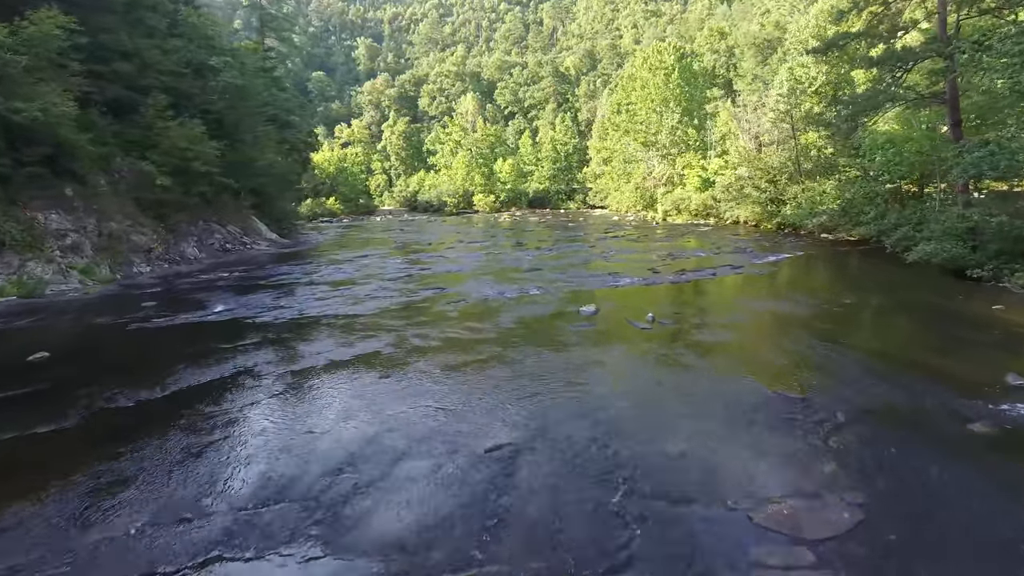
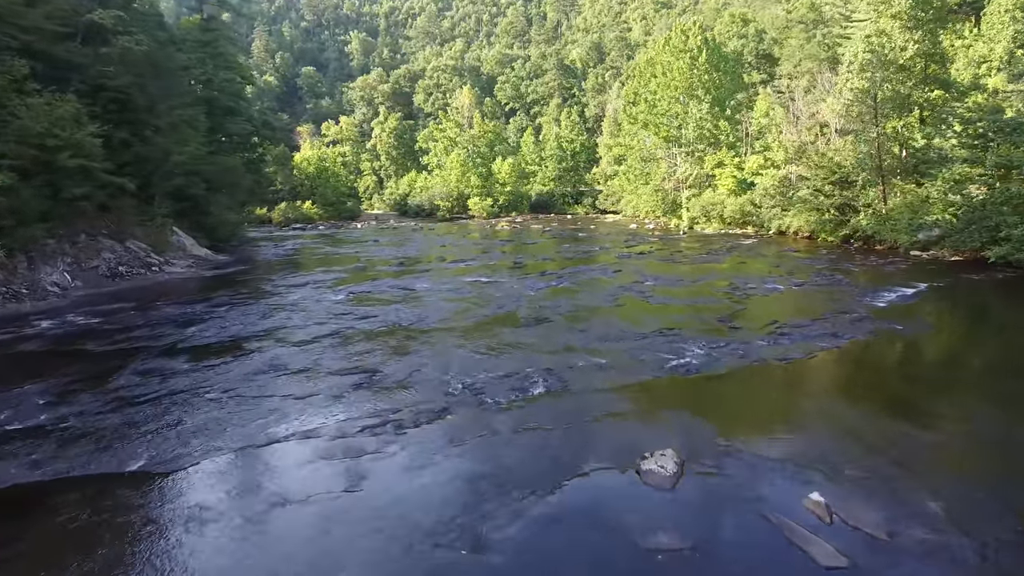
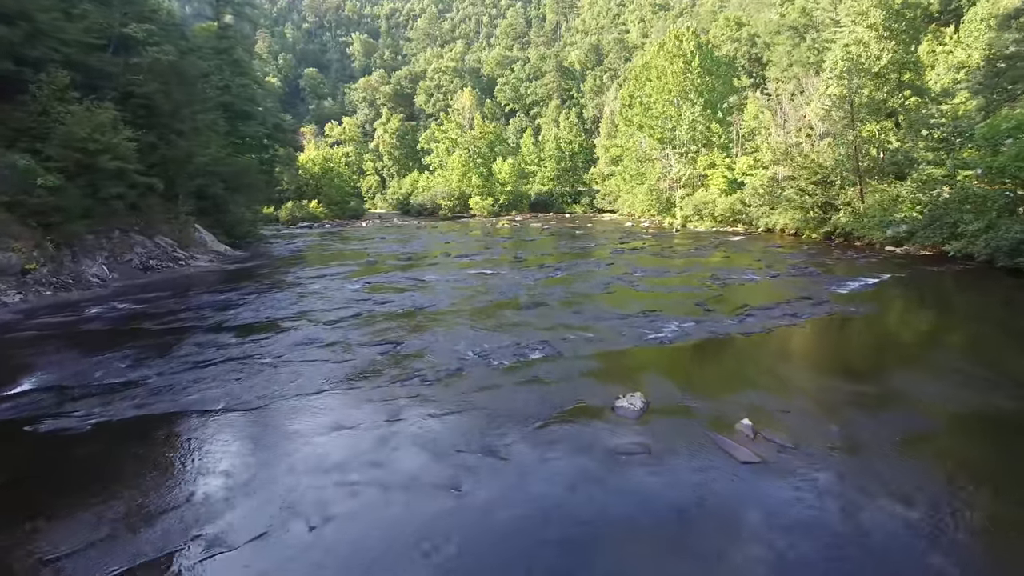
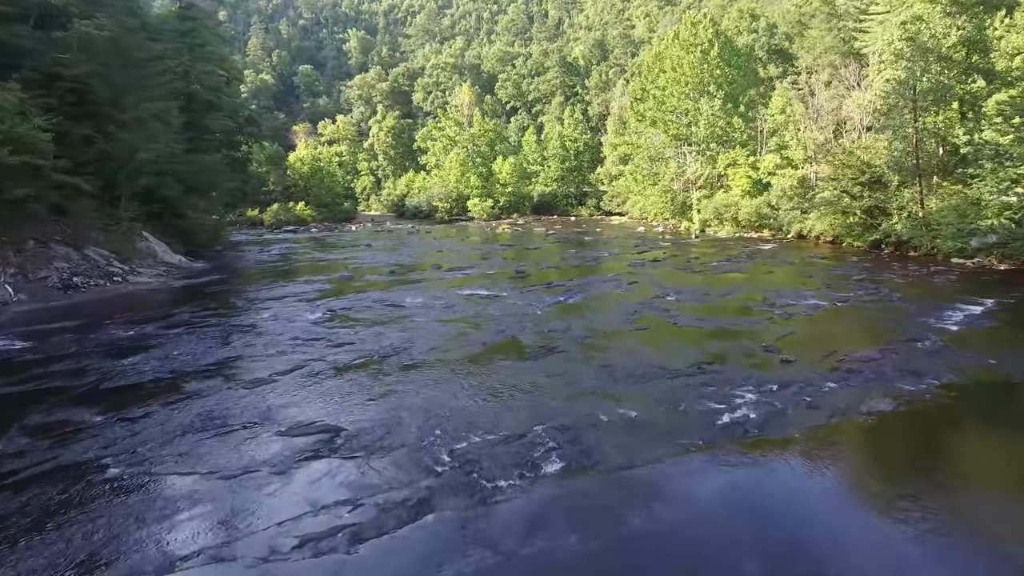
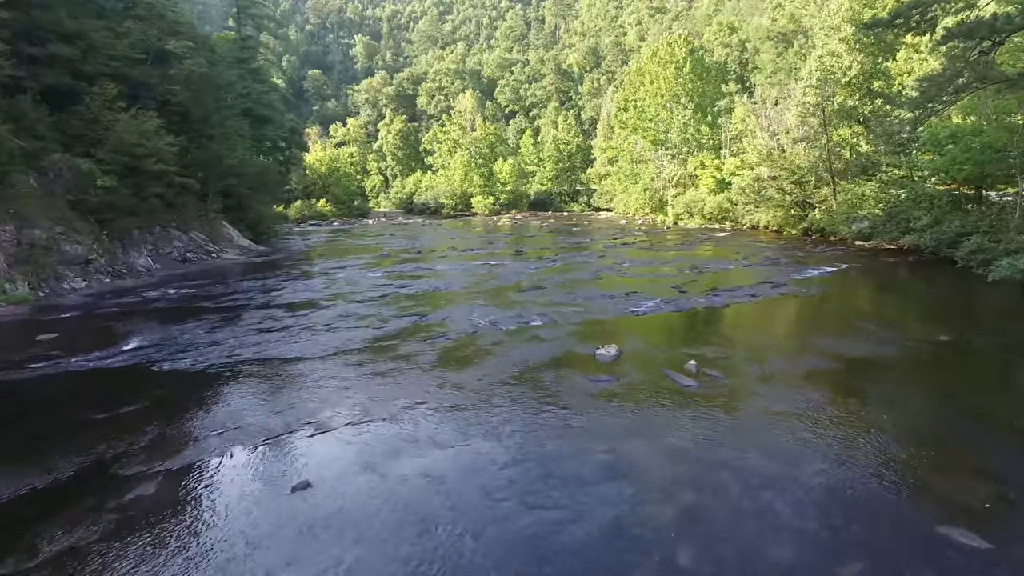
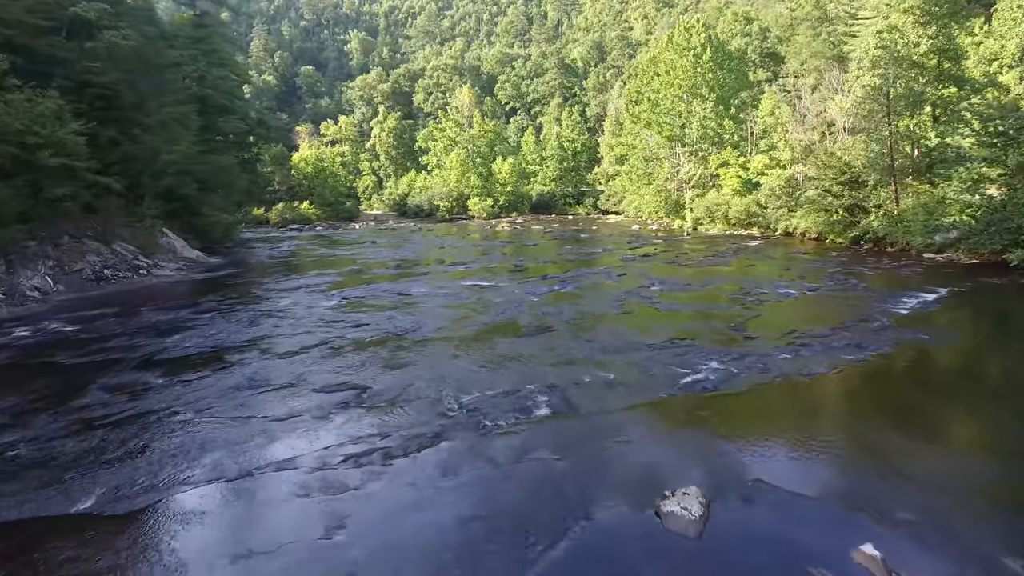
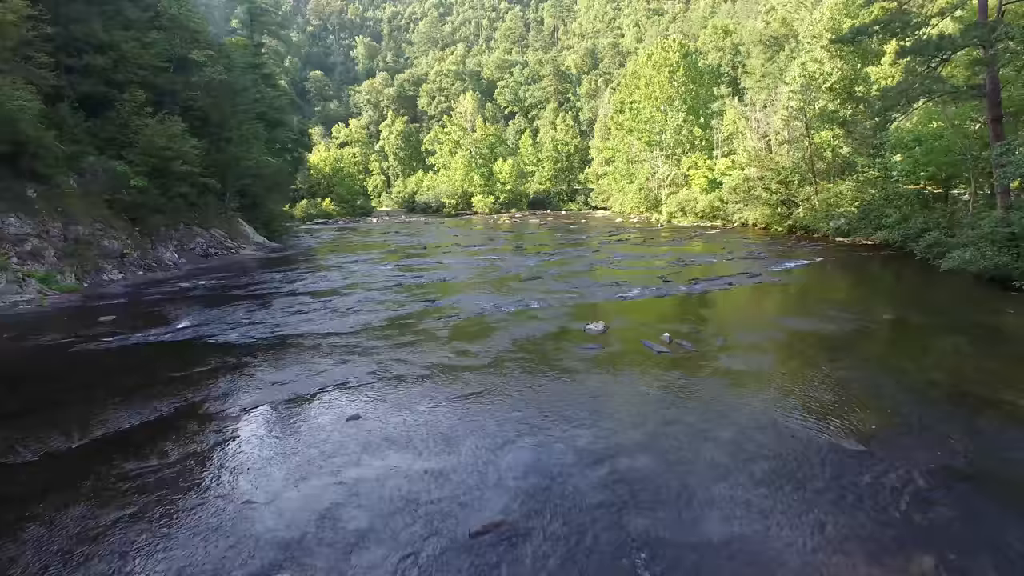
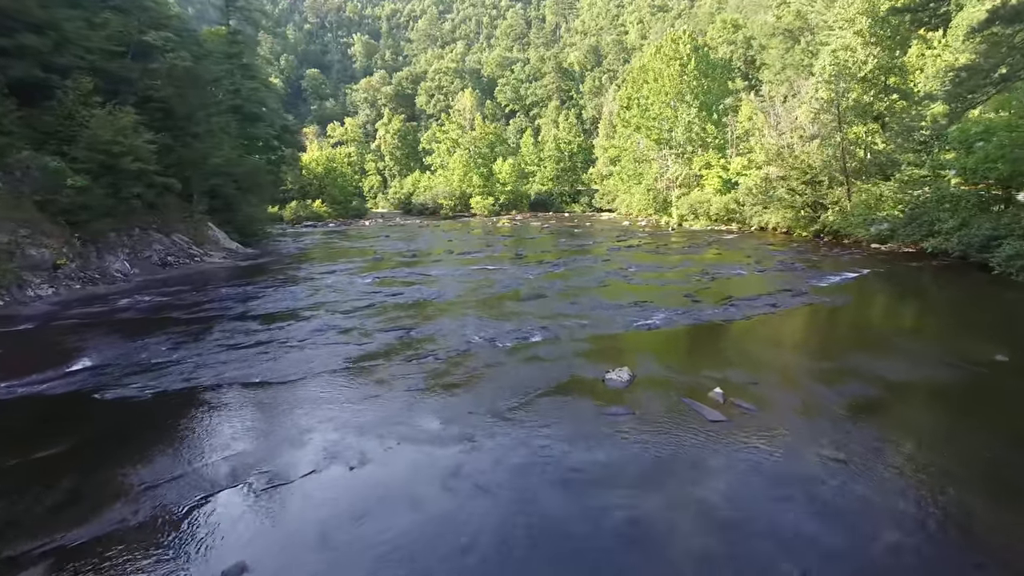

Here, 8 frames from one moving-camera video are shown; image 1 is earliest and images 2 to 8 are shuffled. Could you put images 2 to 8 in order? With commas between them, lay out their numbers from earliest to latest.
7, 5, 8, 3, 2, 6, 4
